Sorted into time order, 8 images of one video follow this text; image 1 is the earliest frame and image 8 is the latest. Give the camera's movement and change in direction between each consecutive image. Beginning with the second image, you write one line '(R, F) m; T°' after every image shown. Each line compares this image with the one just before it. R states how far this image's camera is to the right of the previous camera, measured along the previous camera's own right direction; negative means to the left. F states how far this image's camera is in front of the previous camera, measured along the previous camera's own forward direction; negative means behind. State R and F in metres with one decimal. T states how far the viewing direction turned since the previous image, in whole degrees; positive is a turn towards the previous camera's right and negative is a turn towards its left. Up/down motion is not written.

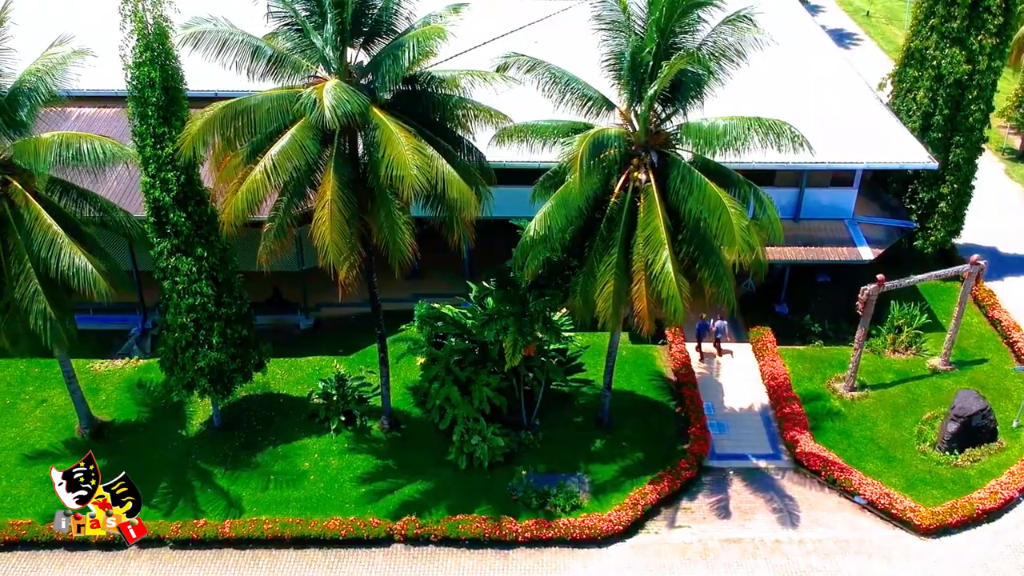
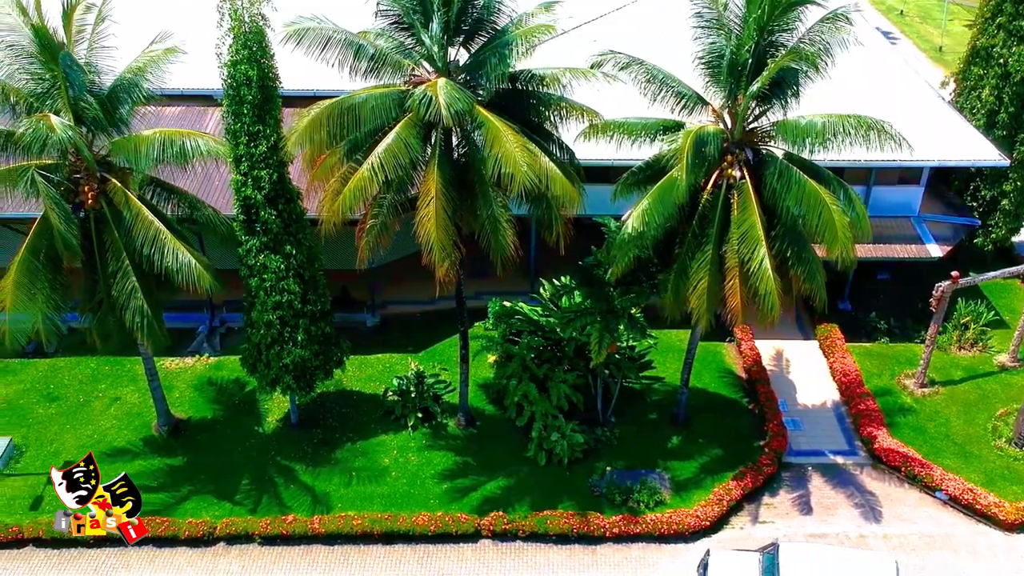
(-2.7, -0.1) m; 0°
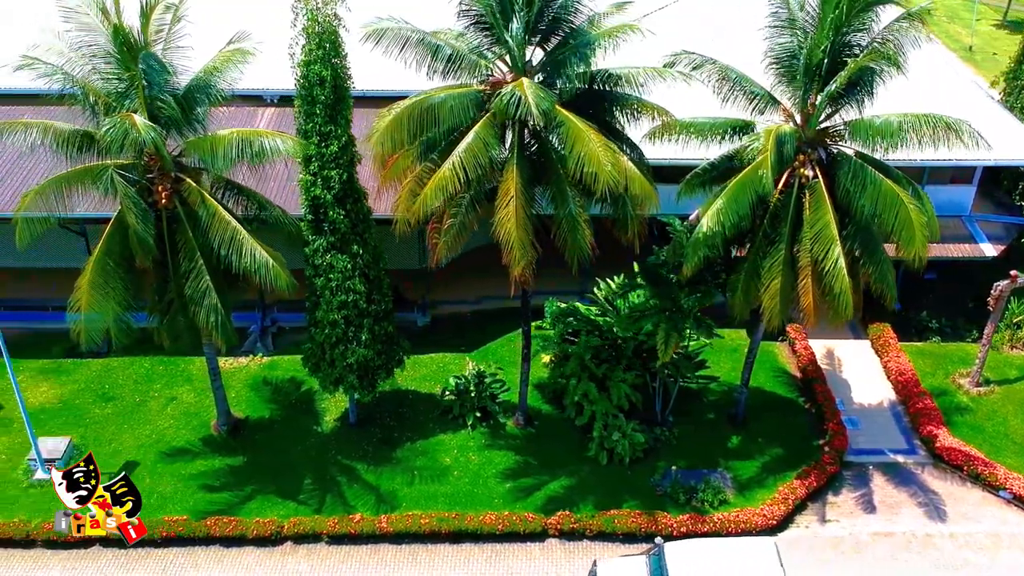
(-2.1, 0.0) m; 0°
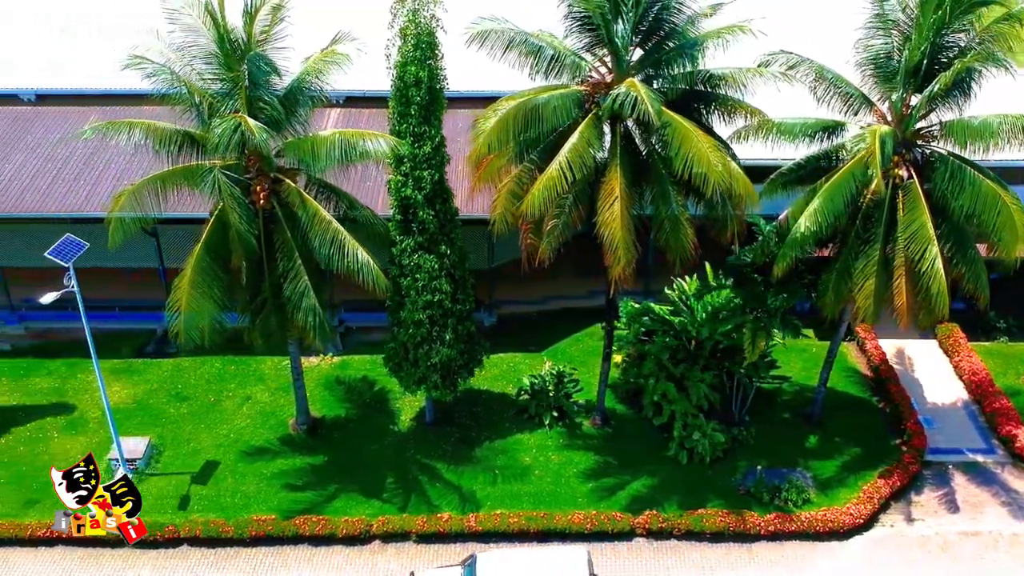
(-2.7, -0.1) m; 0°
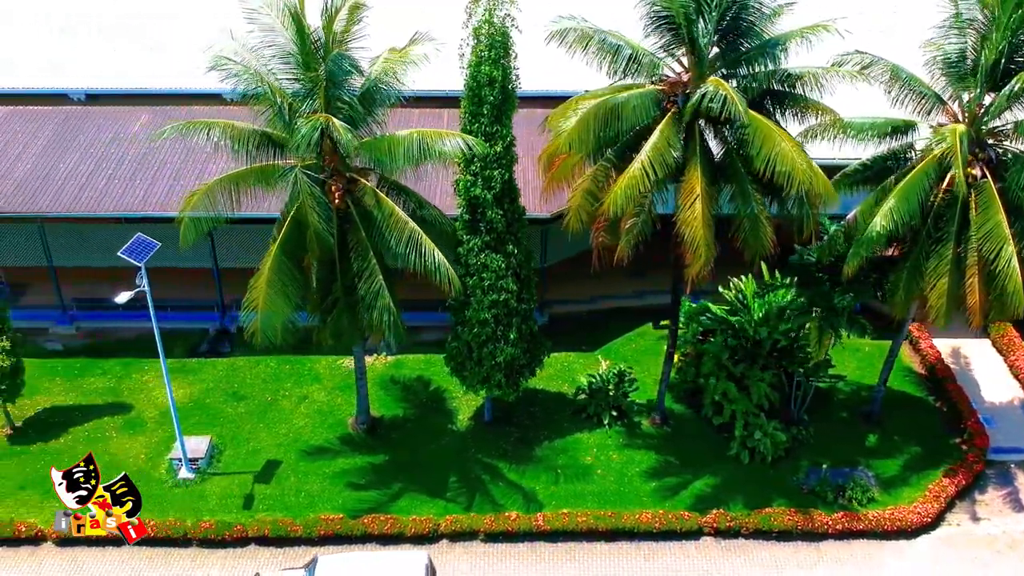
(-2.1, 0.0) m; 0°
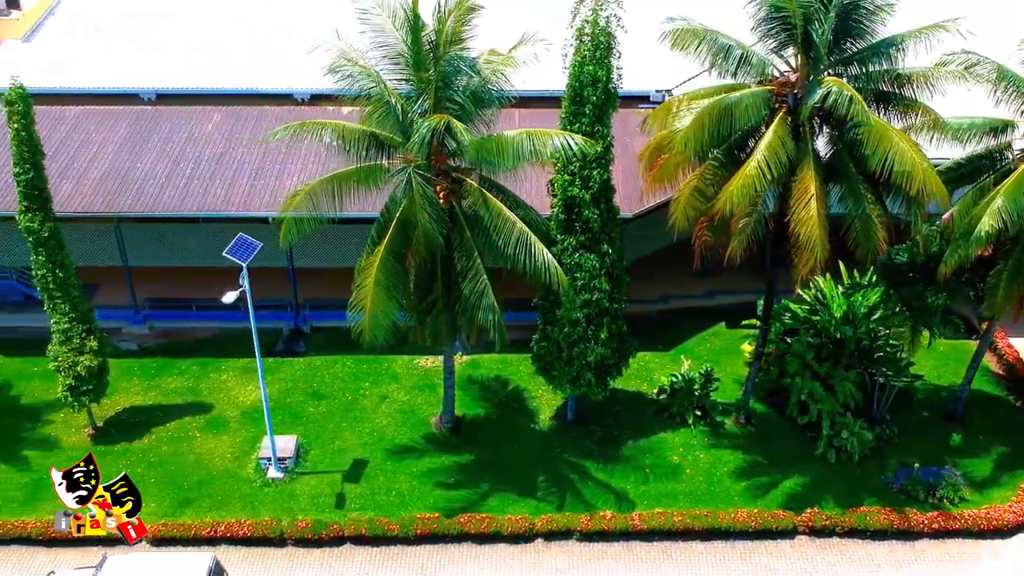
(-3.0, 0.0) m; 0°
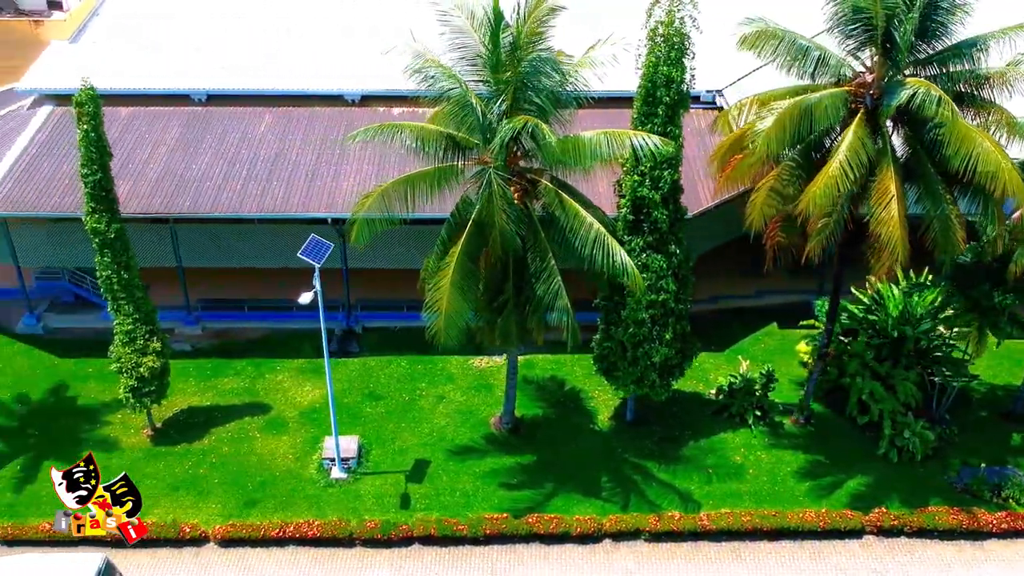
(-2.1, 0.0) m; 0°
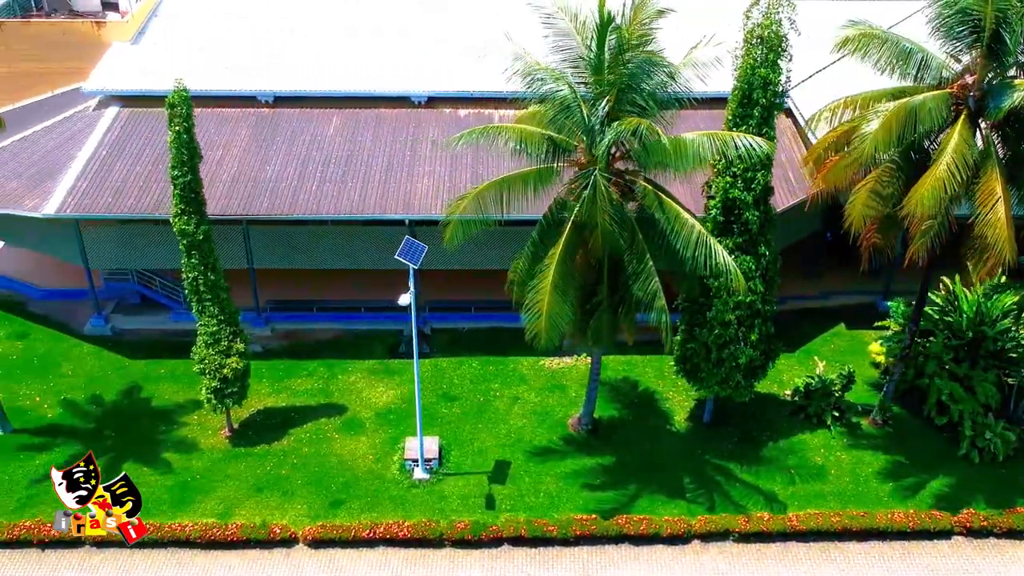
(-2.8, 0.0) m; 0°
